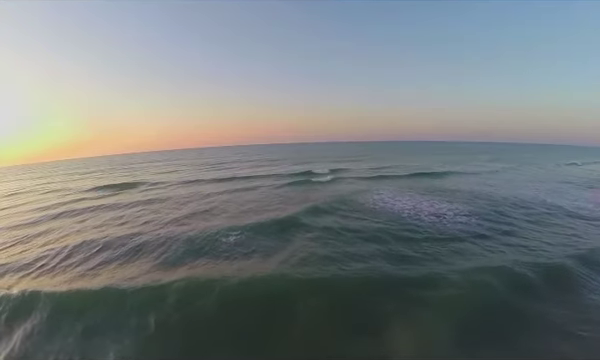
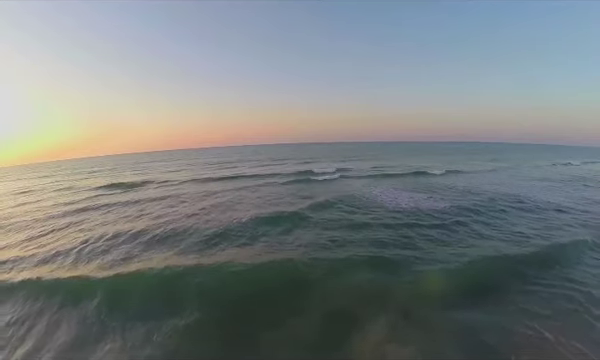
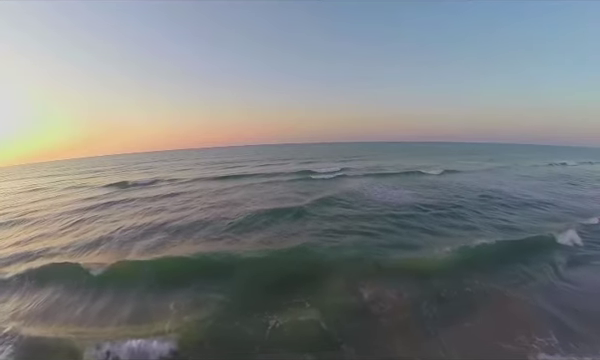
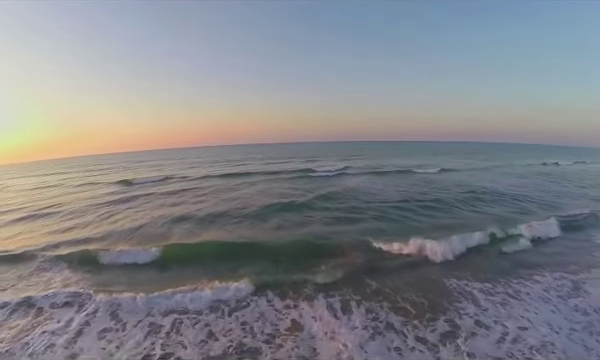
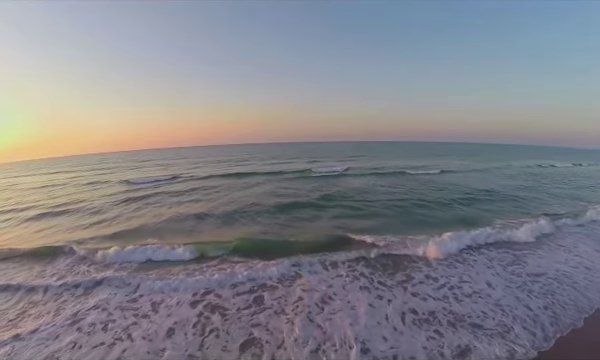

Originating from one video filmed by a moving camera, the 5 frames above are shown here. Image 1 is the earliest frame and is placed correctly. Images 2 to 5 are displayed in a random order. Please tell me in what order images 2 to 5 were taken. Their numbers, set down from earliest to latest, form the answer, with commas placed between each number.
2, 3, 4, 5
